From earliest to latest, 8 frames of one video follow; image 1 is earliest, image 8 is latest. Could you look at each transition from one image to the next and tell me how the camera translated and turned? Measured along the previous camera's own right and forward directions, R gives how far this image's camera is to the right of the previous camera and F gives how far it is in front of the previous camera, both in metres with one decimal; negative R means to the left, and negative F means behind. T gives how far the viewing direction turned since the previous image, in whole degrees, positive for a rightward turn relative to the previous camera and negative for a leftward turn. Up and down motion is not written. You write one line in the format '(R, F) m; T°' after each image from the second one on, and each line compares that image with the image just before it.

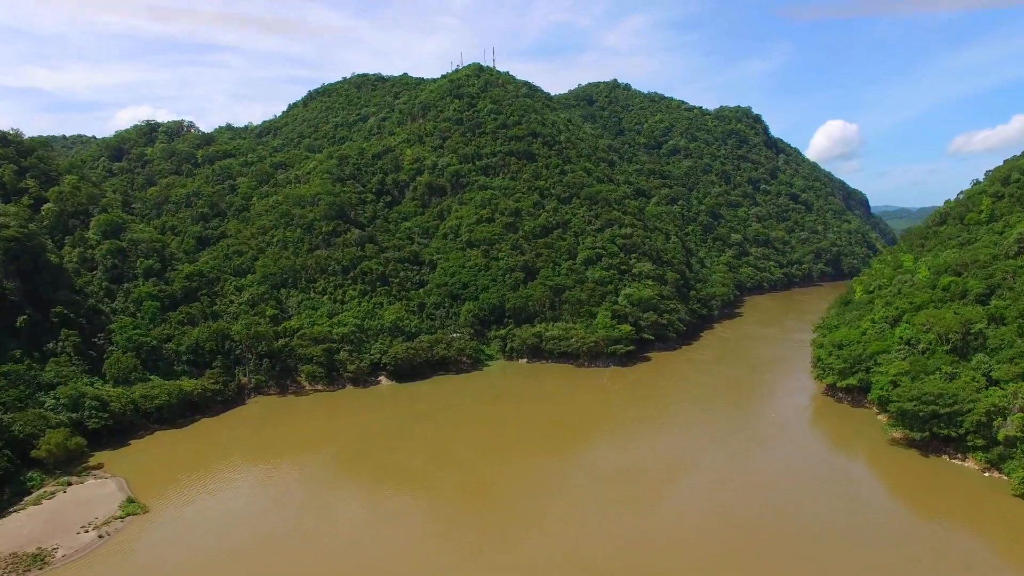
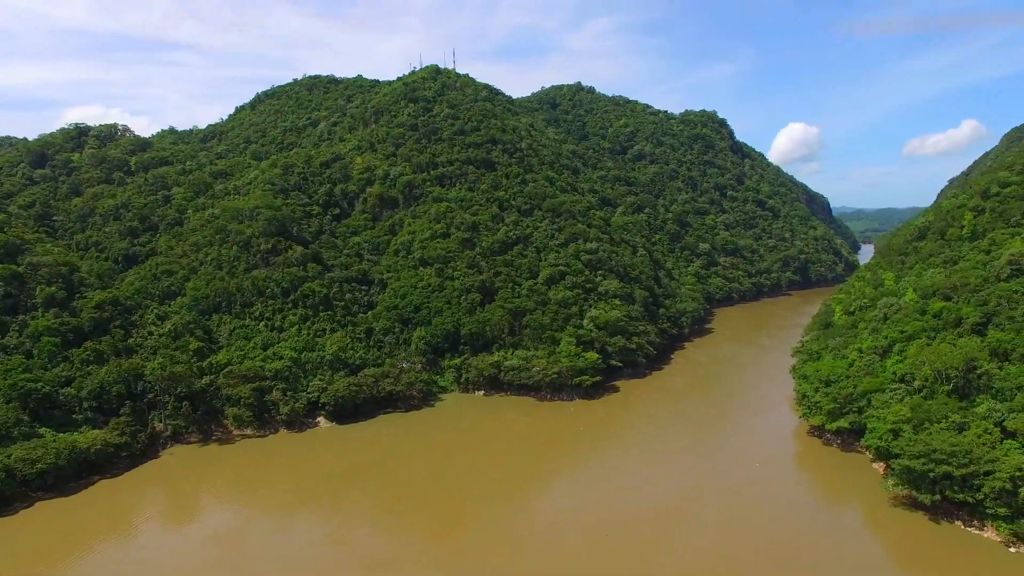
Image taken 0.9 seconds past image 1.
(+0.6, +3.5) m; +3°
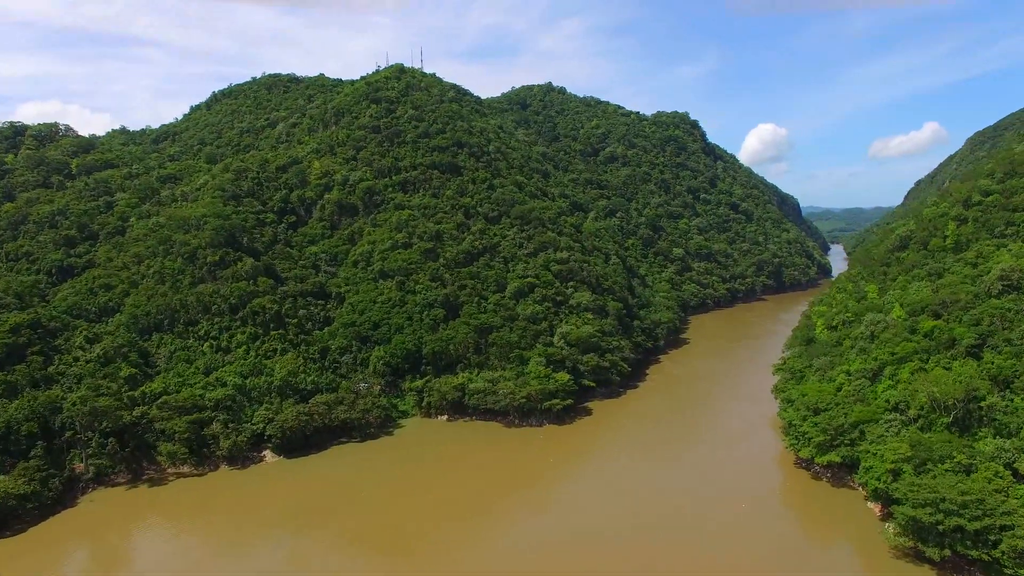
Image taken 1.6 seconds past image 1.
(+0.4, +2.4) m; +2°
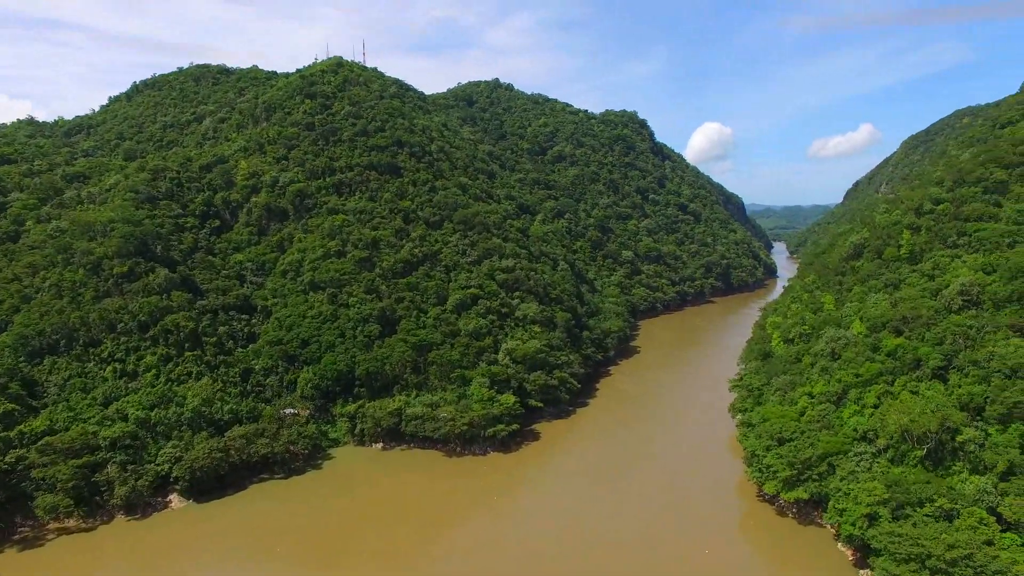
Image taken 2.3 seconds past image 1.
(+0.4, +2.6) m; +4°
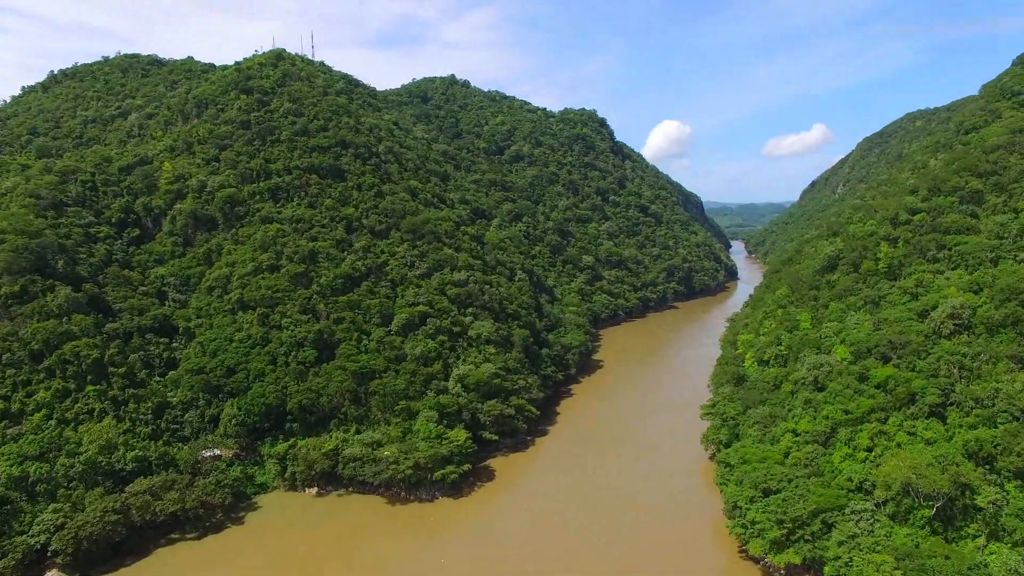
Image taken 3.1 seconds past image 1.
(+0.4, +3.3) m; +3°
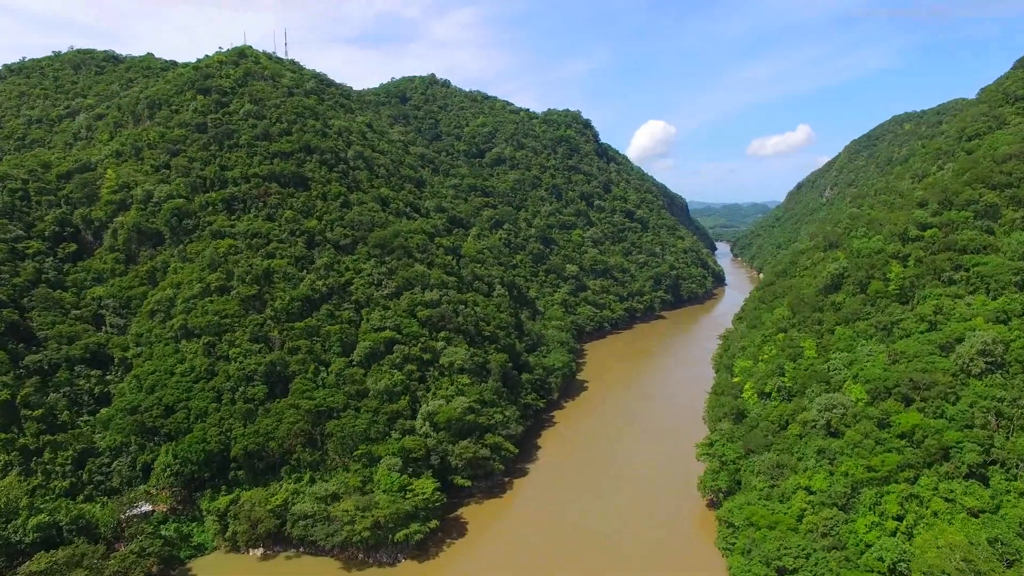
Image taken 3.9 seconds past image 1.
(+0.4, +3.3) m; +1°
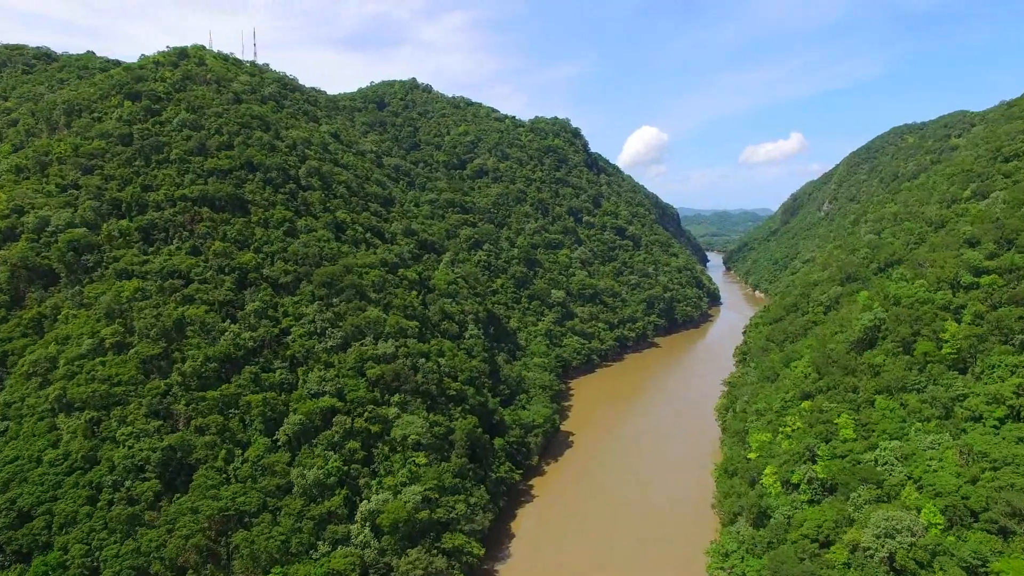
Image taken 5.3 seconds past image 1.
(+0.8, +6.0) m; +1°
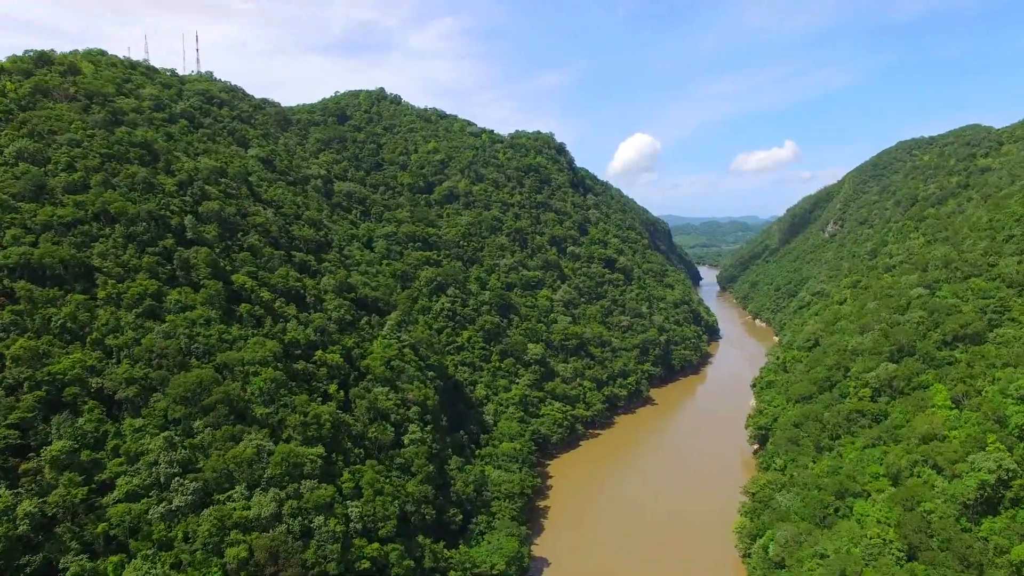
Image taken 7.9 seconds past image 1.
(+1.4, +9.9) m; +1°
